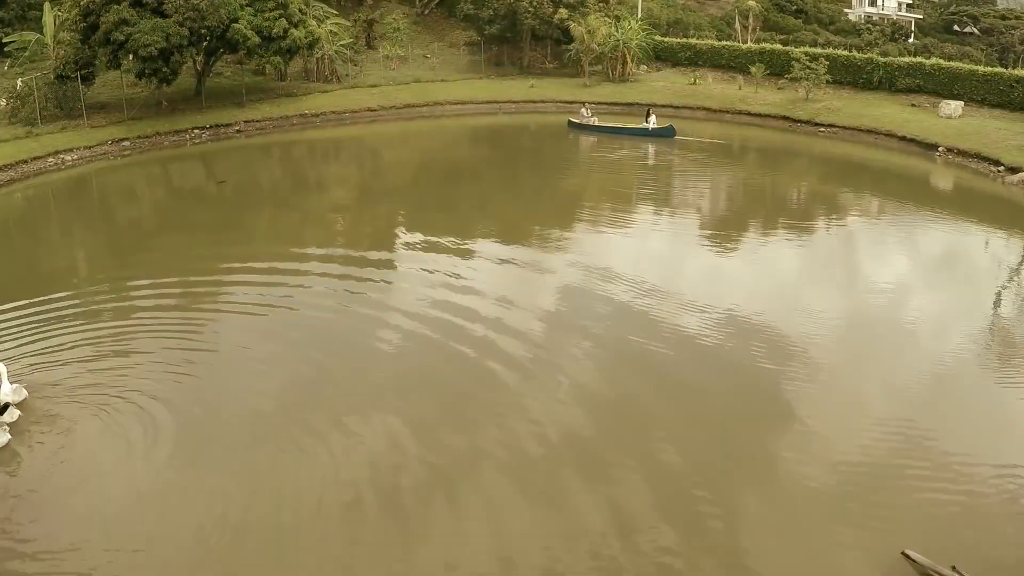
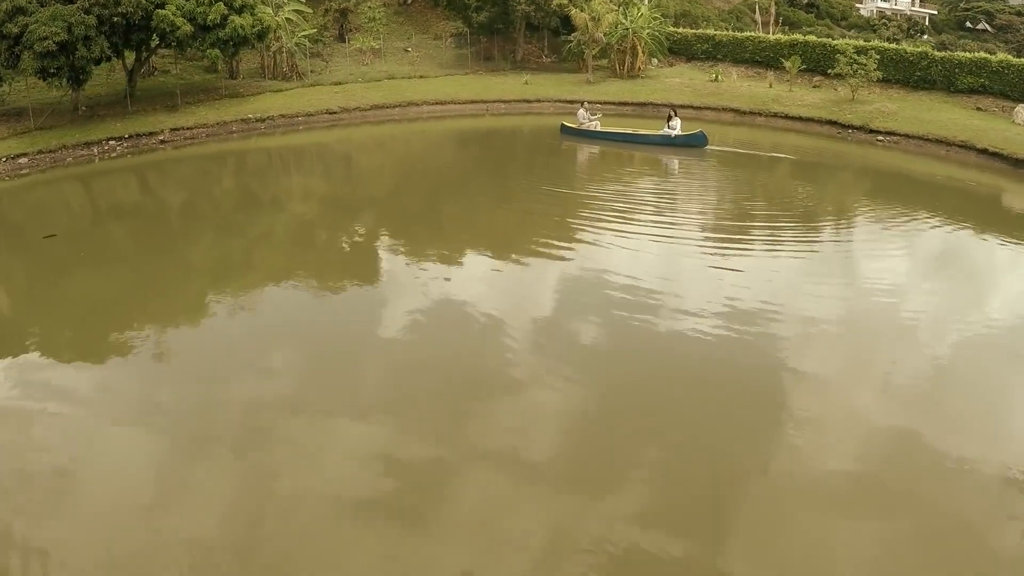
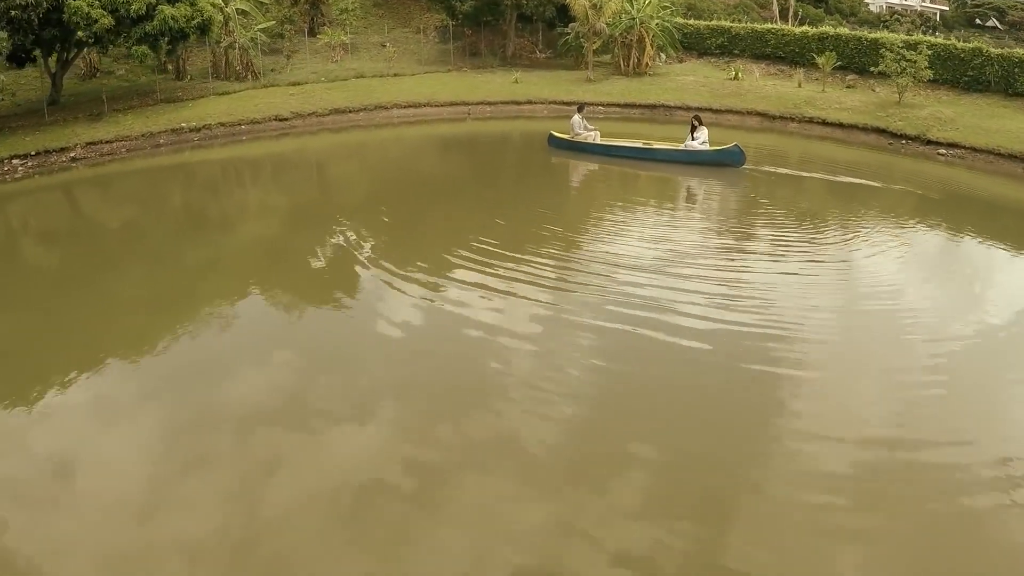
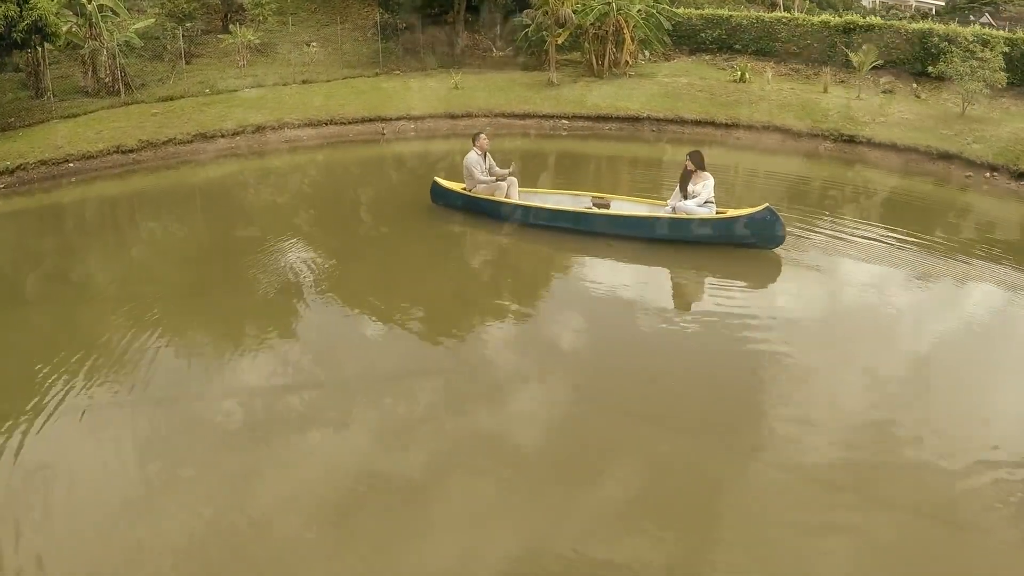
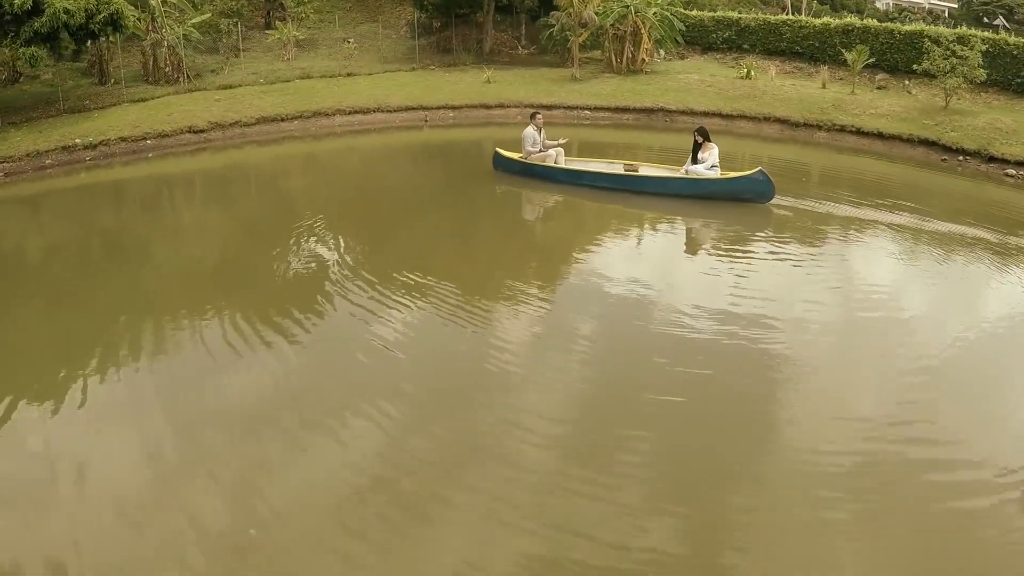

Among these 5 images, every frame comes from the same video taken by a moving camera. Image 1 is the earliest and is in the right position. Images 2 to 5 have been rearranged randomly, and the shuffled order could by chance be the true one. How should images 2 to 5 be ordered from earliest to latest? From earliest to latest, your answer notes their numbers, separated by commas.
2, 3, 5, 4
